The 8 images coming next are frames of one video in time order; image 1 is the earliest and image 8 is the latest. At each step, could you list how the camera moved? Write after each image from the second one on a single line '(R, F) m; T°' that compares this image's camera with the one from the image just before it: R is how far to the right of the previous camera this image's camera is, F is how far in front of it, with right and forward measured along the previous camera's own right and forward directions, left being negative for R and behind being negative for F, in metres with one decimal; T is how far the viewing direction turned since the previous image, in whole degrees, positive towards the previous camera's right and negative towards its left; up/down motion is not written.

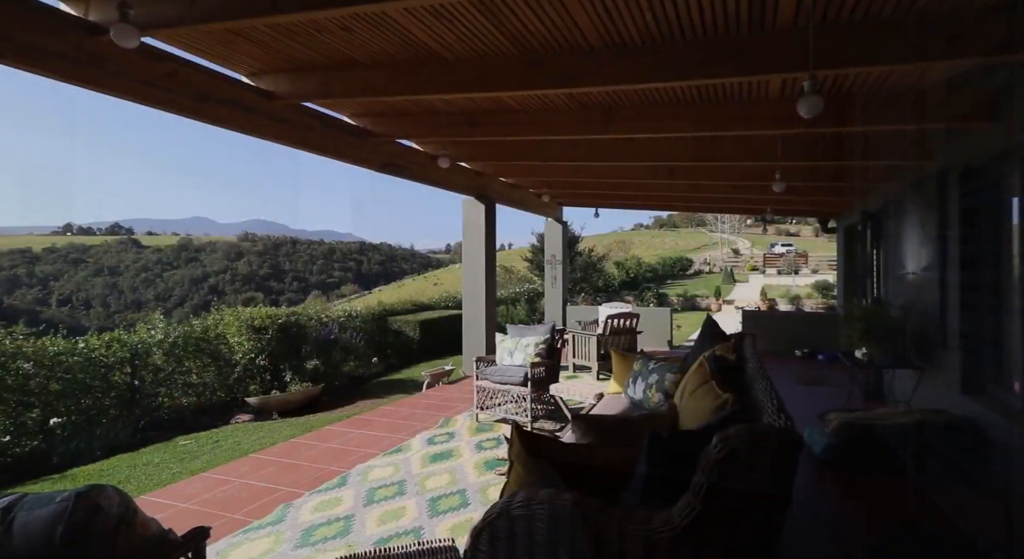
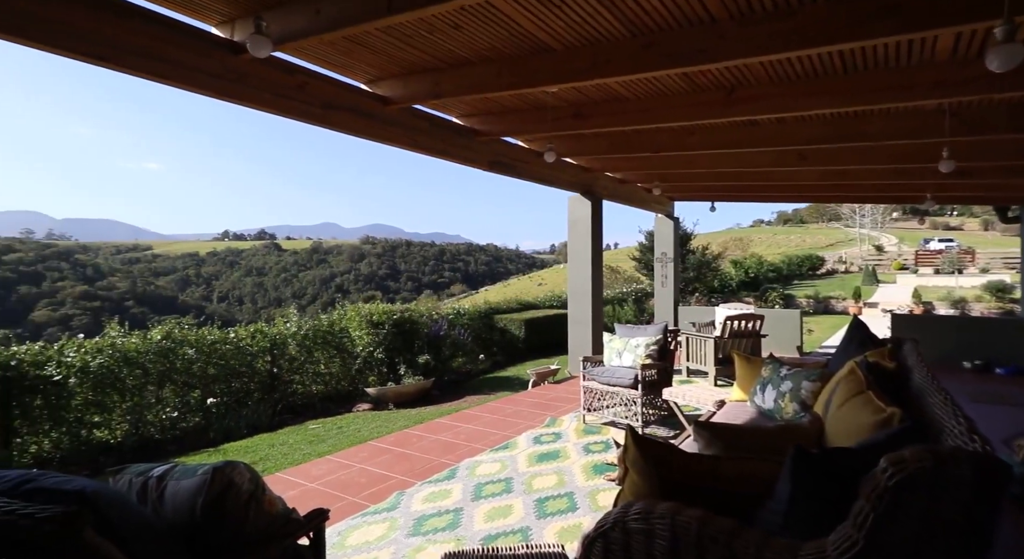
(0.0, +0.1) m; -10°
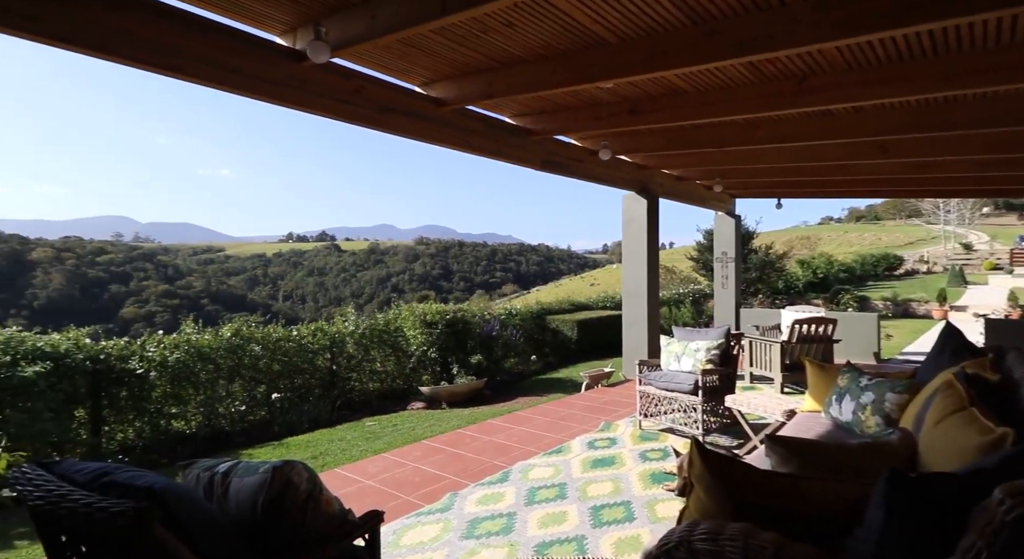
(0.0, +0.1) m; -5°
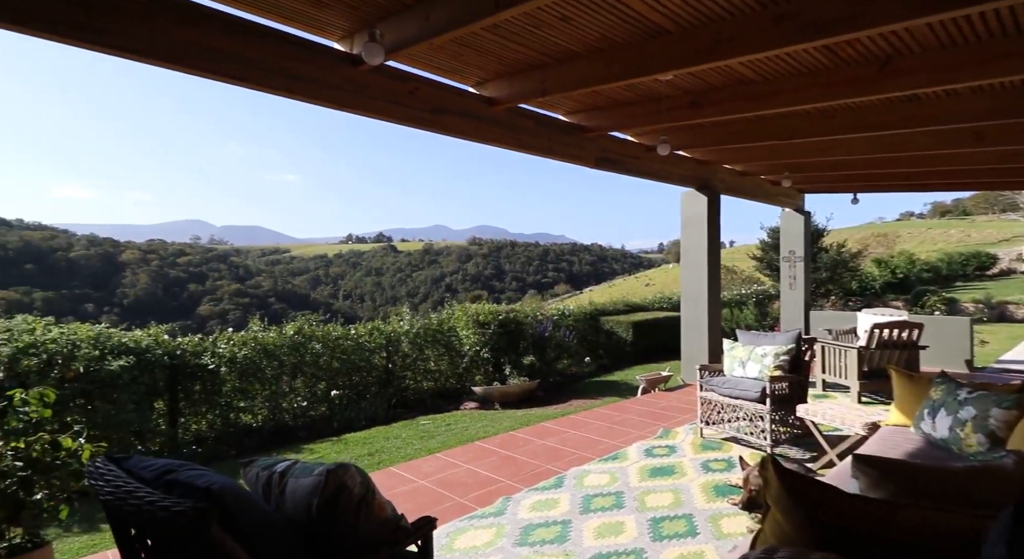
(0.0, +0.1) m; -5°
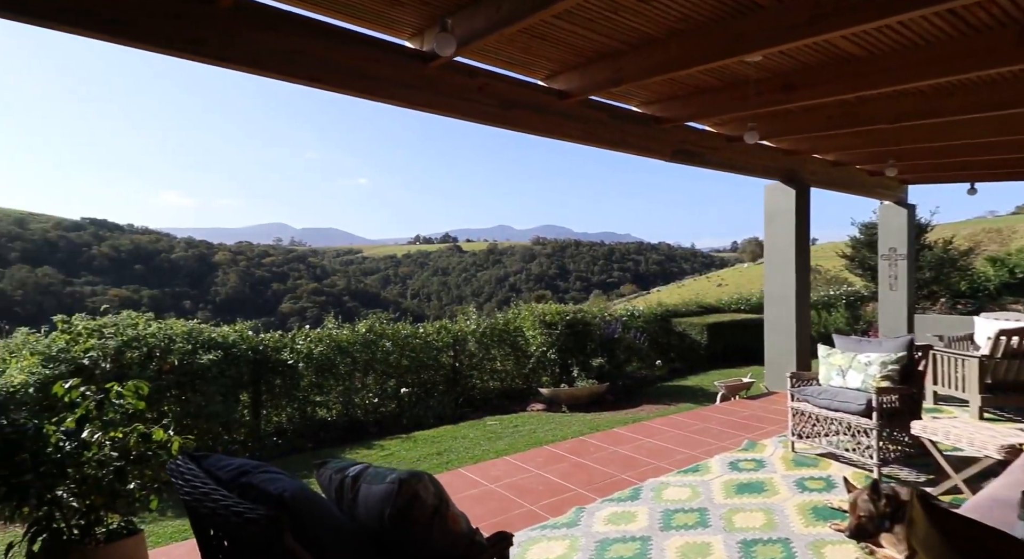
(0.0, +0.2) m; -6°
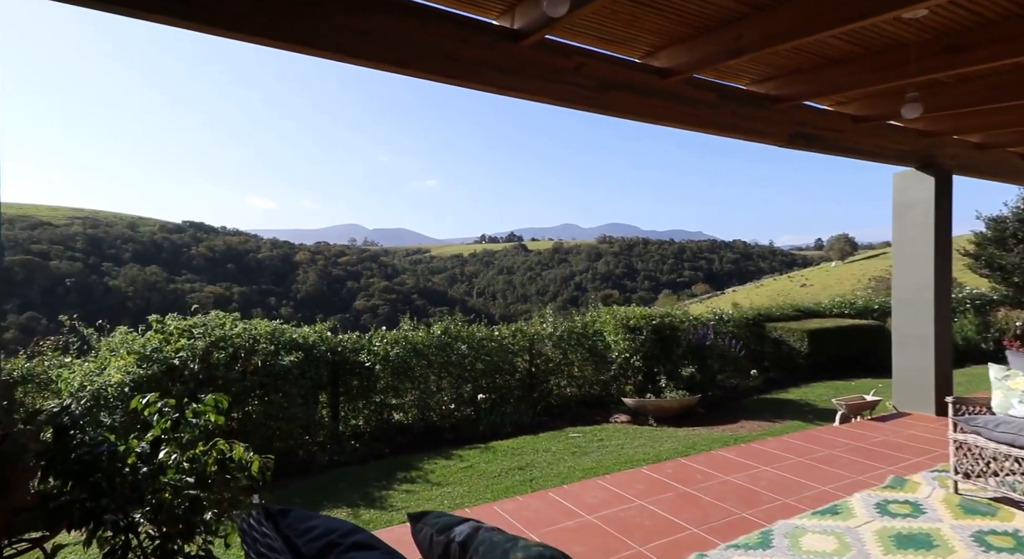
(-0.2, +0.4) m; -6°
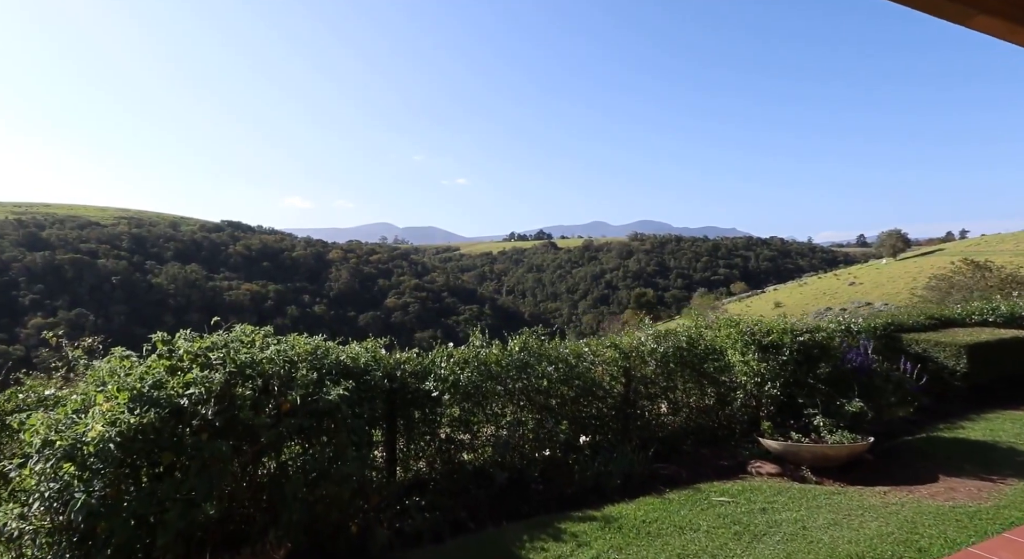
(-0.6, +1.5) m; -3°
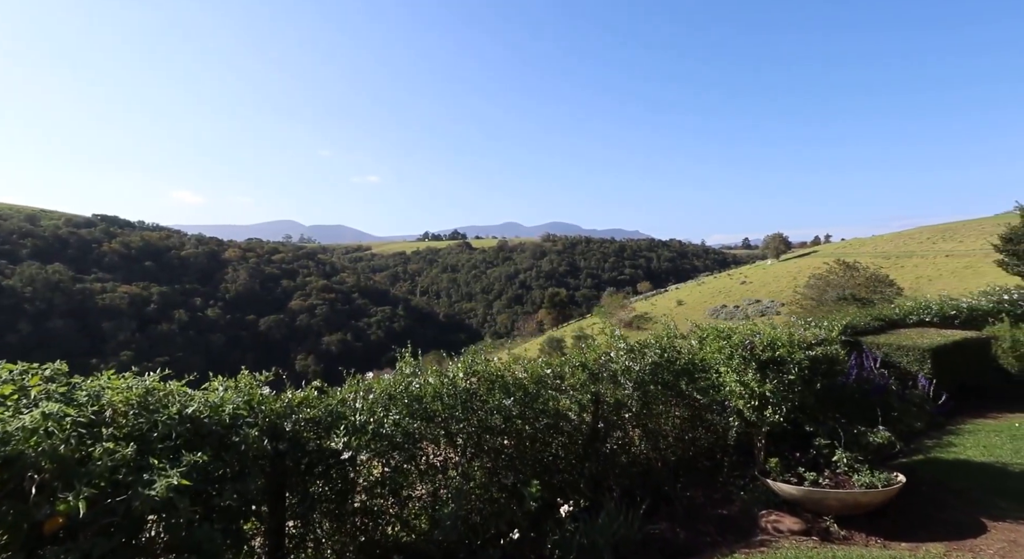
(-0.2, +1.4) m; +8°
